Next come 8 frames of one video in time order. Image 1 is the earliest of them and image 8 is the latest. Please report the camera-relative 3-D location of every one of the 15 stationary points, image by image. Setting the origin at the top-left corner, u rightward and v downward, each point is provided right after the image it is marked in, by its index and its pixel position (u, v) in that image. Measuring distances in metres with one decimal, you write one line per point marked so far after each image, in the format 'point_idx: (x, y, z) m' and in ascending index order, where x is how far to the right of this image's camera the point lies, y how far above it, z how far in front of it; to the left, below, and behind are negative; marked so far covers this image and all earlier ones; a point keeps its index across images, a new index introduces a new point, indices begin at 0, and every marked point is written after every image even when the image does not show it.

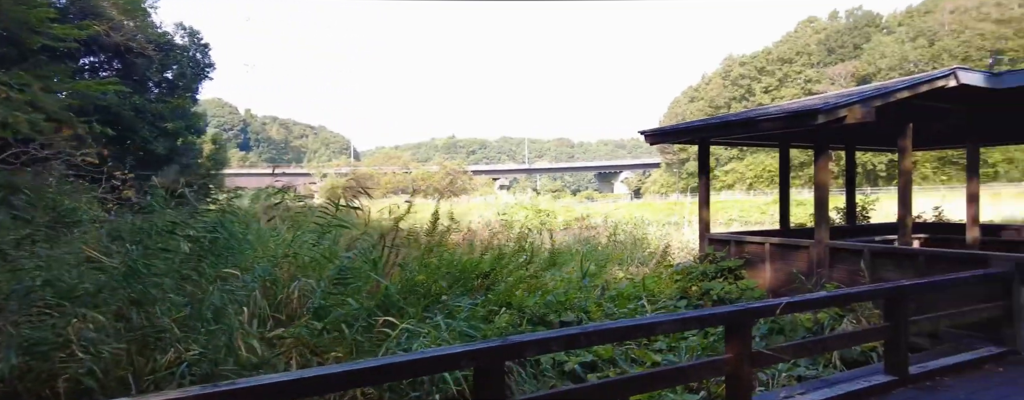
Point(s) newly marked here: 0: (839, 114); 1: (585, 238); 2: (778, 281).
0: (+2.7, +0.7, +4.8) m
1: (+1.5, -0.8, +12.2) m
2: (+2.5, -0.8, +5.6) m
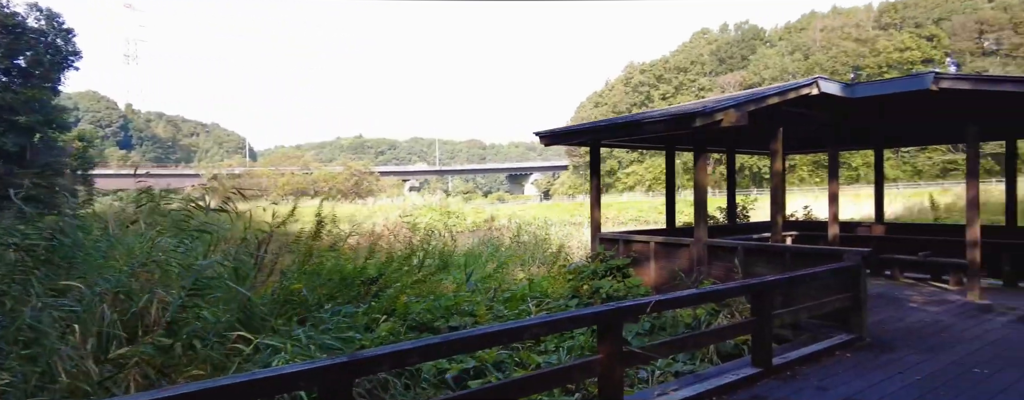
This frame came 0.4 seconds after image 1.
0: (+1.7, +0.7, +5.1) m
1: (-0.5, -0.8, +12.2) m
2: (+1.5, -0.8, +5.8) m
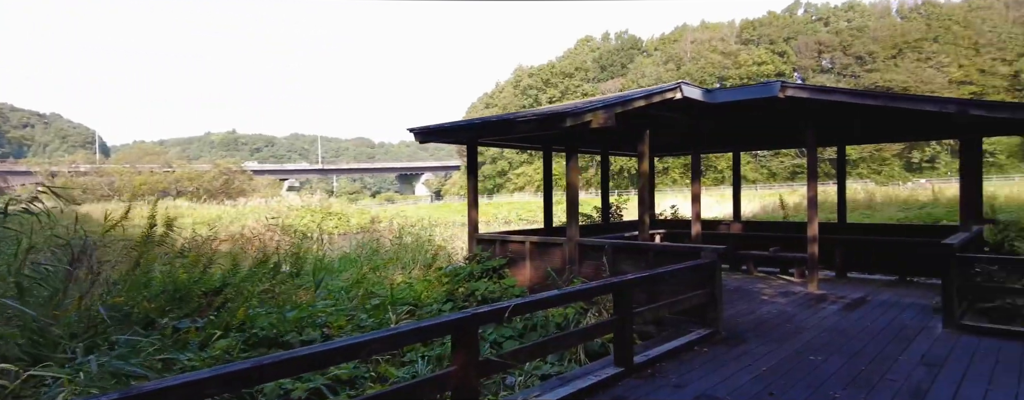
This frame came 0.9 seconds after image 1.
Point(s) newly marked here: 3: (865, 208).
0: (+0.6, +0.7, +5.1) m
1: (-2.8, -0.8, +11.7) m
2: (+0.2, -0.8, +5.8) m
3: (+11.4, -0.3, +19.2) m
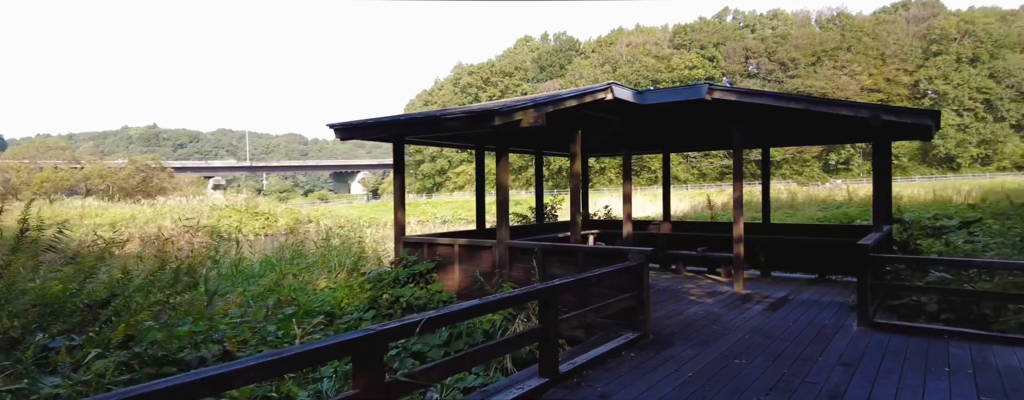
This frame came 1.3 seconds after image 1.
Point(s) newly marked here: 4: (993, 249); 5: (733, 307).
0: (0.0, +0.7, +5.0) m
1: (-4.1, -0.8, +11.2) m
2: (-0.4, -0.8, +5.6) m
3: (+9.3, -0.3, +20.1) m
4: (+7.4, -0.7, +9.2) m
5: (+2.2, -1.1, +6.0) m
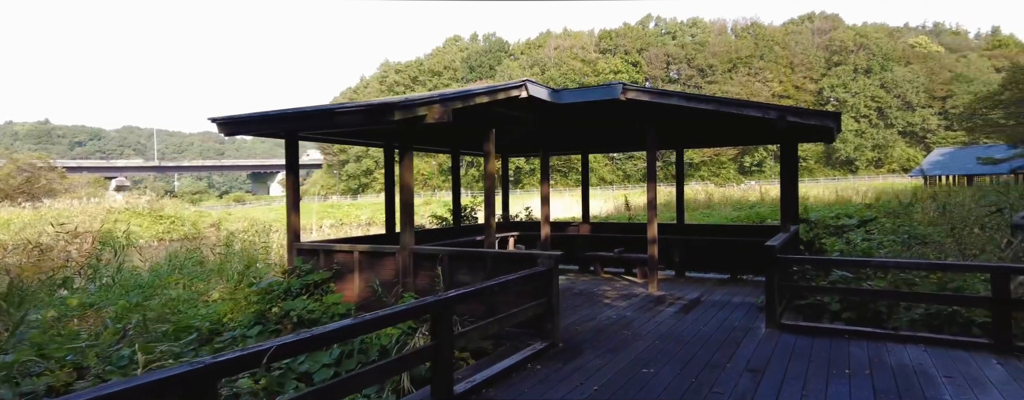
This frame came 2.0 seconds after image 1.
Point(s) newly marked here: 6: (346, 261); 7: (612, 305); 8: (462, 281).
0: (-0.7, +0.7, +4.6) m
1: (-5.6, -0.9, +10.3) m
2: (-1.3, -0.8, +5.2) m
3: (+6.7, -0.3, +20.7) m
4: (+6.1, -0.8, +9.7) m
5: (+1.3, -1.1, +5.9) m
6: (-1.5, -0.5, +5.2) m
7: (+1.0, -1.1, +6.2) m
8: (-0.4, -0.6, +4.7) m
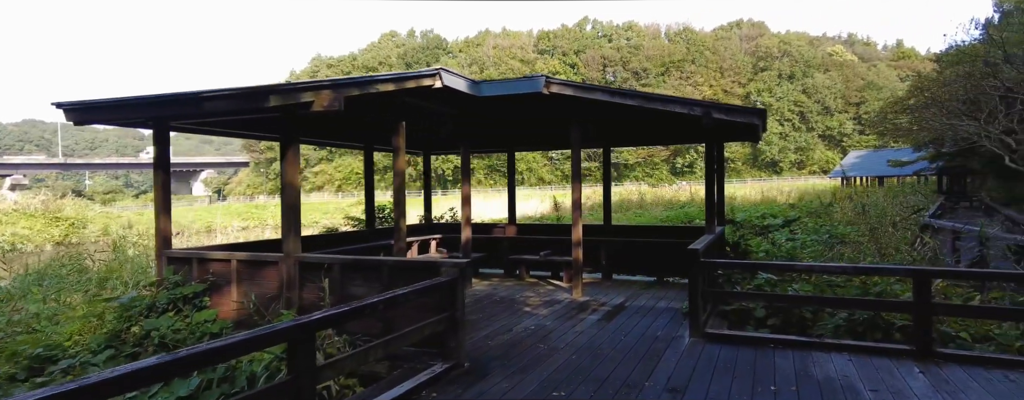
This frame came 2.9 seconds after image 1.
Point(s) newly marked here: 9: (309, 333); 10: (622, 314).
0: (-1.4, +0.7, +4.0) m
1: (-6.8, -0.9, +9.2) m
2: (-2.0, -0.8, +4.5) m
3: (+4.3, -0.3, +20.8) m
4: (+4.9, -0.8, +9.7) m
5: (+0.5, -1.1, +5.5) m
6: (-2.2, -0.5, +4.6) m
7: (+0.2, -1.1, +5.8) m
8: (-1.1, -0.7, +4.1) m
9: (-0.9, -0.6, +2.6) m
10: (+1.1, -1.1, +5.7) m
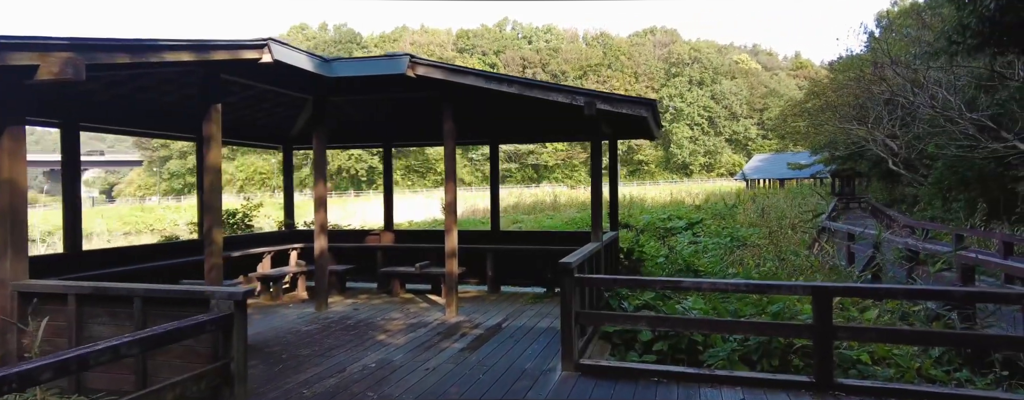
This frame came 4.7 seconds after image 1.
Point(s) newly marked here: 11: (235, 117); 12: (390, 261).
0: (-2.4, +0.6, +2.8) m
1: (-8.4, -0.9, +7.2) m
2: (-3.0, -0.8, +3.2) m
3: (+1.2, -0.3, +20.2) m
4: (+3.1, -0.8, +9.3) m
5: (-0.7, -1.1, +4.6) m
6: (-3.2, -0.6, +3.3) m
7: (-1.0, -1.1, +4.8) m
8: (-2.1, -0.7, +3.0) m
9: (-1.7, -0.6, +1.5) m
10: (-0.1, -1.1, +4.9) m
11: (-2.9, +0.9, +6.3) m
12: (-1.5, -0.7, +7.4) m
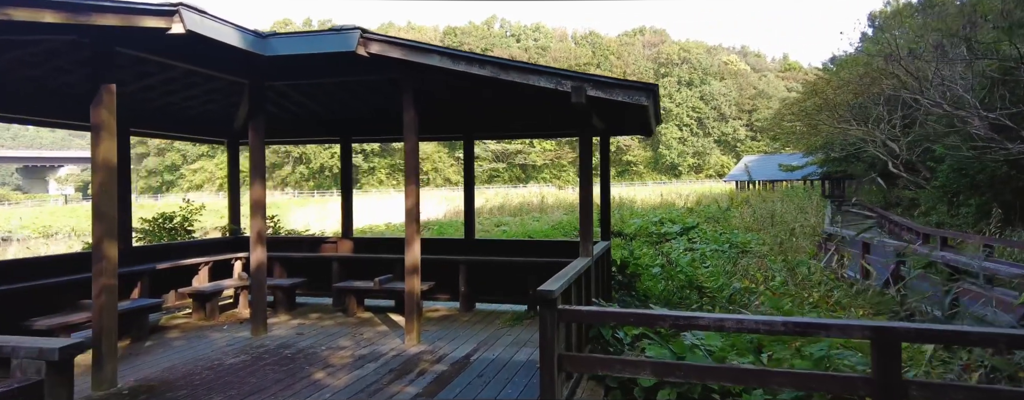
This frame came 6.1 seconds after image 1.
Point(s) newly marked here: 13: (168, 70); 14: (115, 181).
0: (-2.5, +0.6, +1.9) m
1: (-8.6, -0.9, +6.2) m
2: (-3.2, -0.9, +2.3) m
3: (+0.7, -0.4, +19.3) m
4: (+2.8, -0.9, +8.5) m
5: (-0.9, -1.2, +3.7) m
6: (-3.4, -0.6, +2.3) m
7: (-1.2, -1.2, +3.8) m
8: (-2.2, -0.7, +2.1) m
9: (-1.8, -0.6, +0.6) m
10: (-0.3, -1.2, +4.0) m
11: (-3.2, +0.9, +5.4) m
12: (-1.8, -0.8, +6.4) m
13: (-2.6, +1.0, +4.6) m
14: (-2.4, +0.1, +3.5) m
